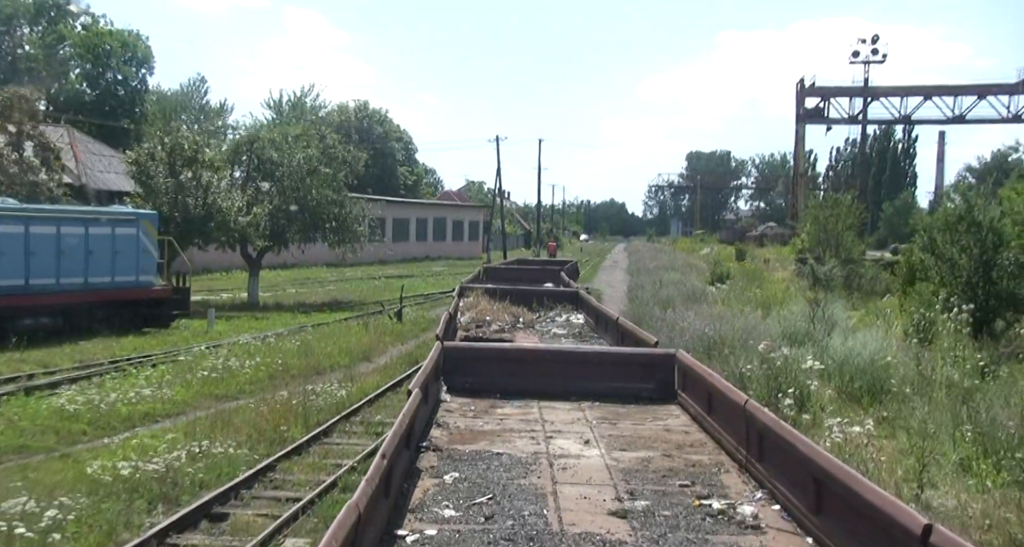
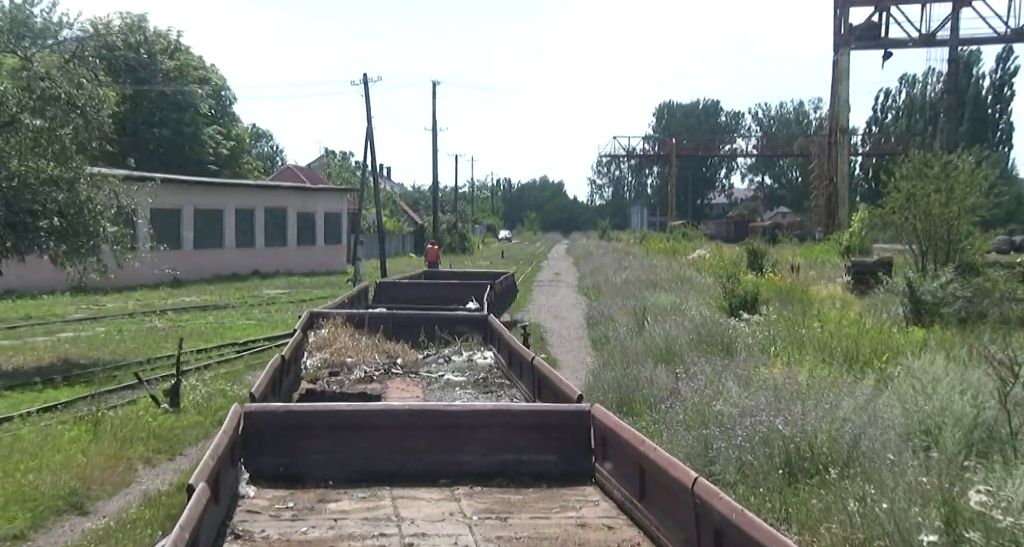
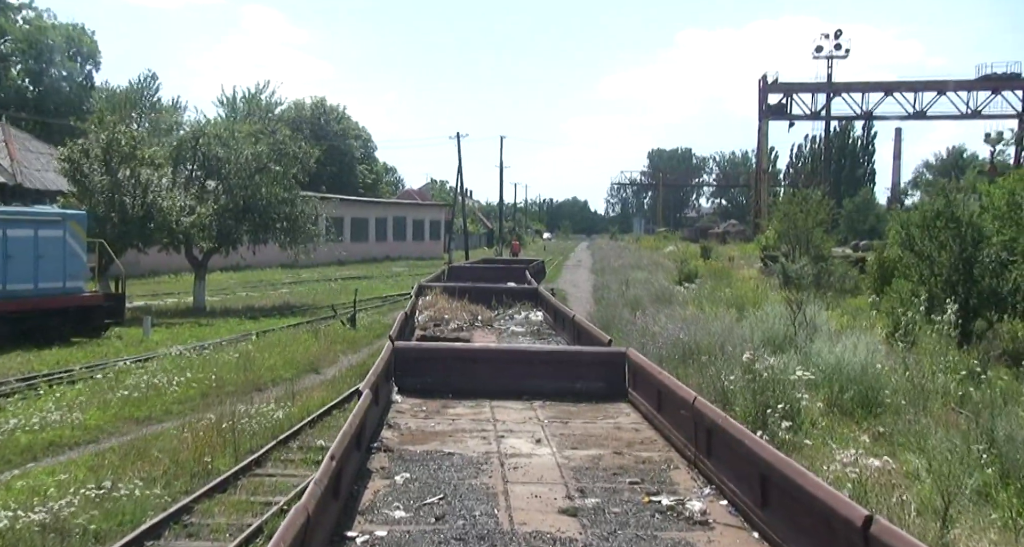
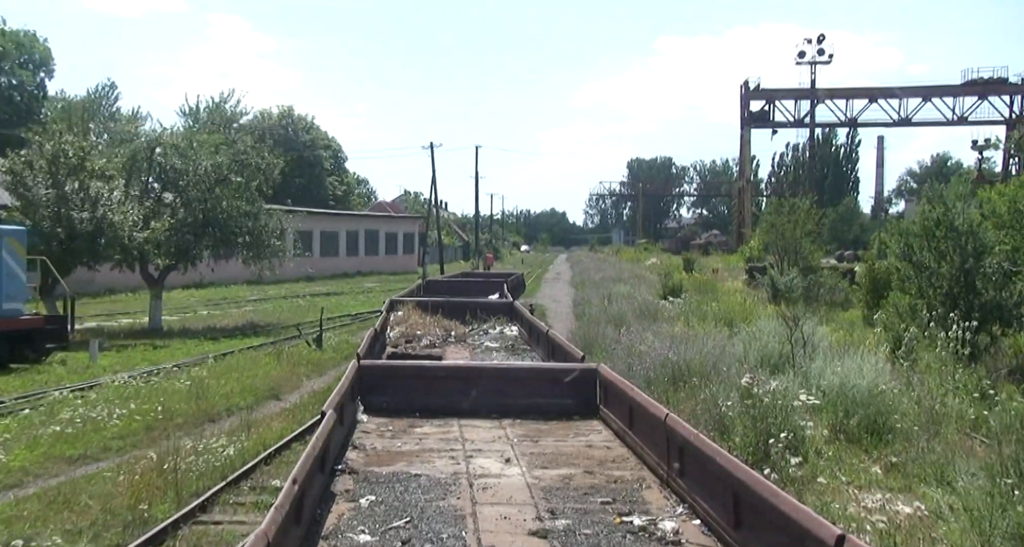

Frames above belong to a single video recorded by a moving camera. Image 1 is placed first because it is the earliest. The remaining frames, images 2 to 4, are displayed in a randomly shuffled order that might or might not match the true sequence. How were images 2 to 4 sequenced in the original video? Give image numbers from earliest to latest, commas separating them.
3, 4, 2
